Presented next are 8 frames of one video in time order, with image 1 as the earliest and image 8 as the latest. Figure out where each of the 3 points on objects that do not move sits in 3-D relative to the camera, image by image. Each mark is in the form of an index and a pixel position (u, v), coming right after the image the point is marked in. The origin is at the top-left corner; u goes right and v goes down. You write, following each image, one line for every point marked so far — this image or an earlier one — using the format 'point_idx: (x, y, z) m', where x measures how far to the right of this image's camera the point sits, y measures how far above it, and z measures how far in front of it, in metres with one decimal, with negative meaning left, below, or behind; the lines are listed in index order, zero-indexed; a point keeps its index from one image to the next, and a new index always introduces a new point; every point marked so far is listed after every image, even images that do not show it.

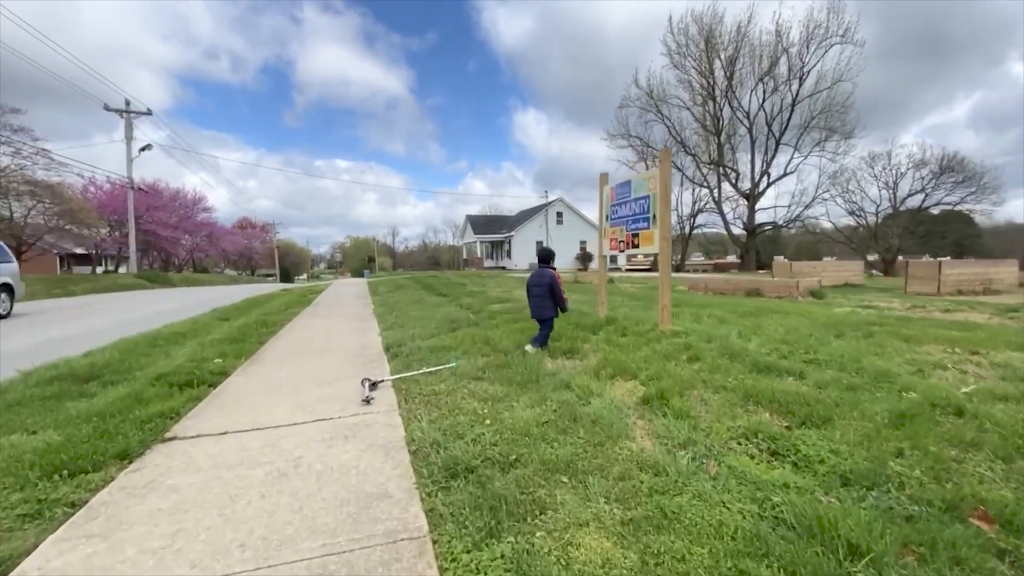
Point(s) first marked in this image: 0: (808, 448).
0: (+1.8, -1.0, +2.8) m
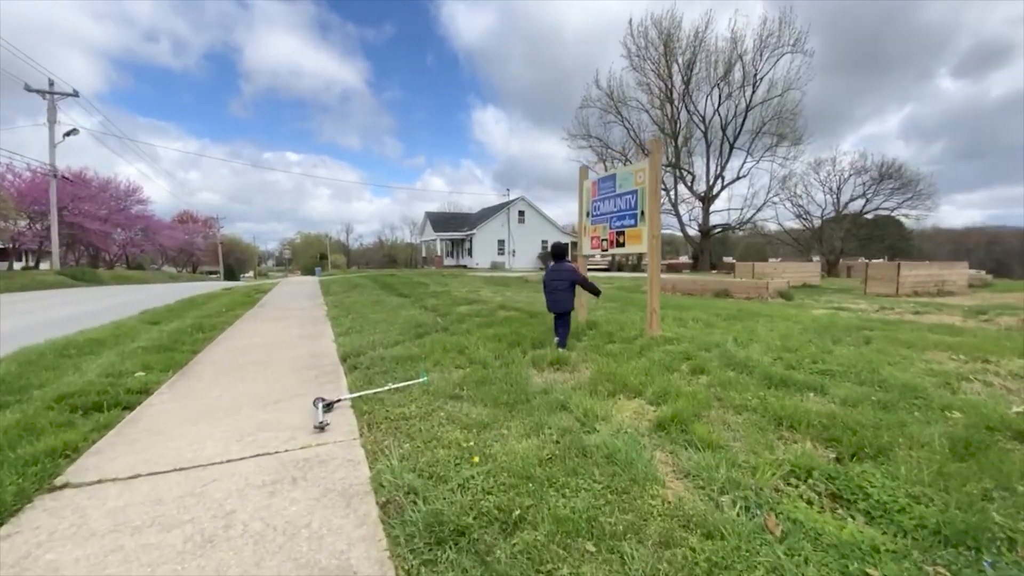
0: (+1.8, -1.0, +2.3) m
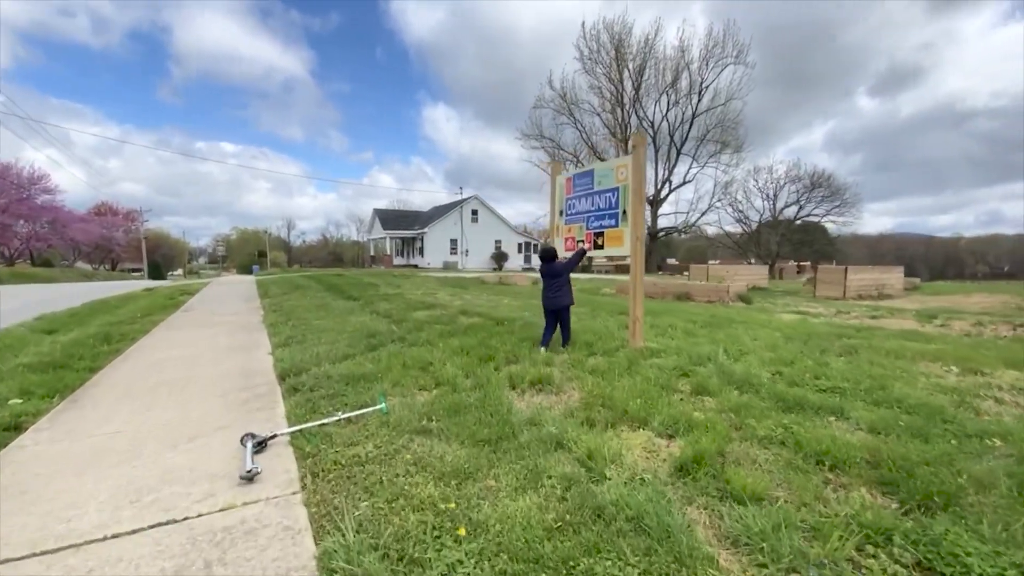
0: (+1.8, -1.1, +1.9) m
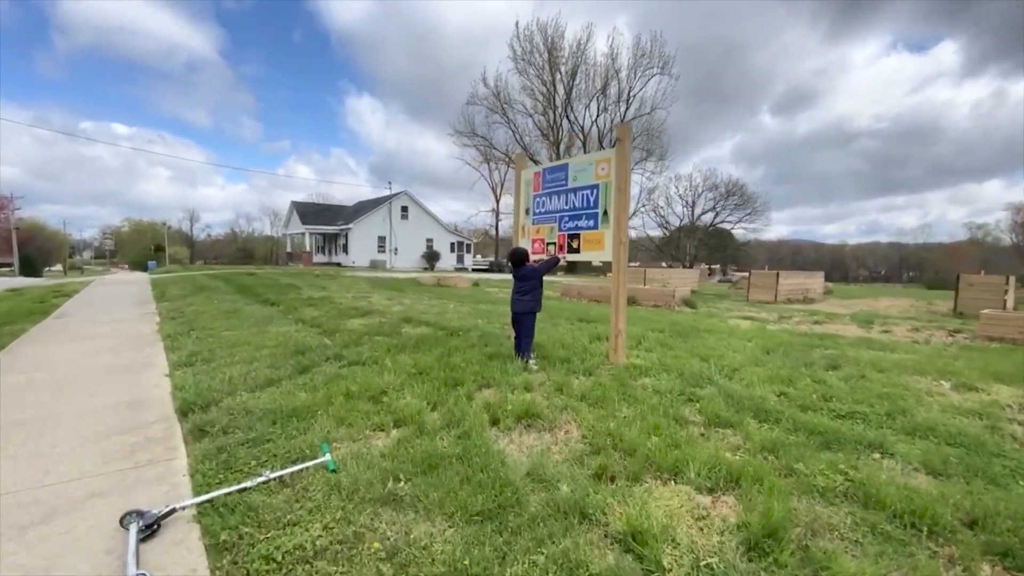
0: (+2.0, -1.2, +1.4) m
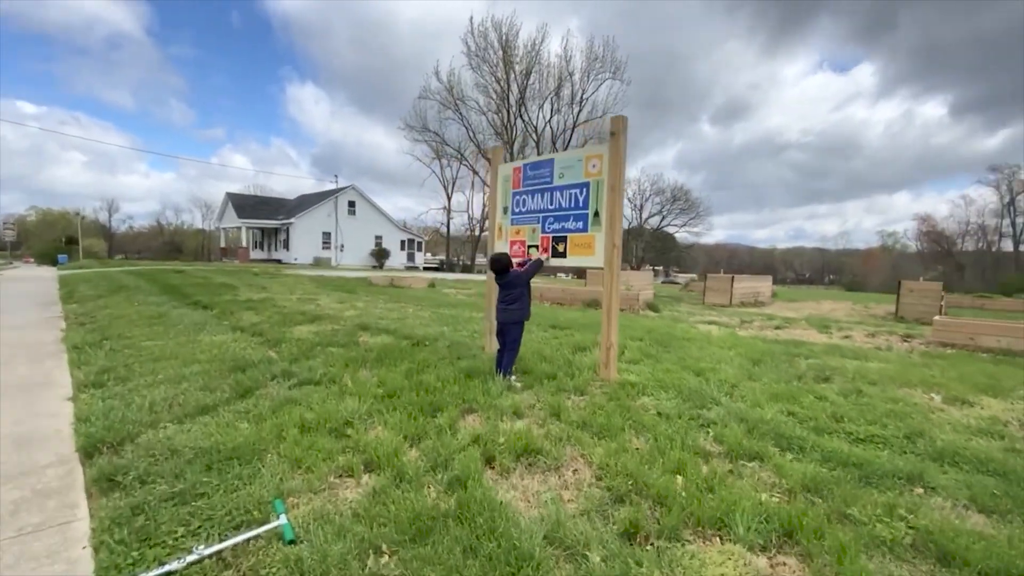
0: (+2.2, -1.3, +1.1) m
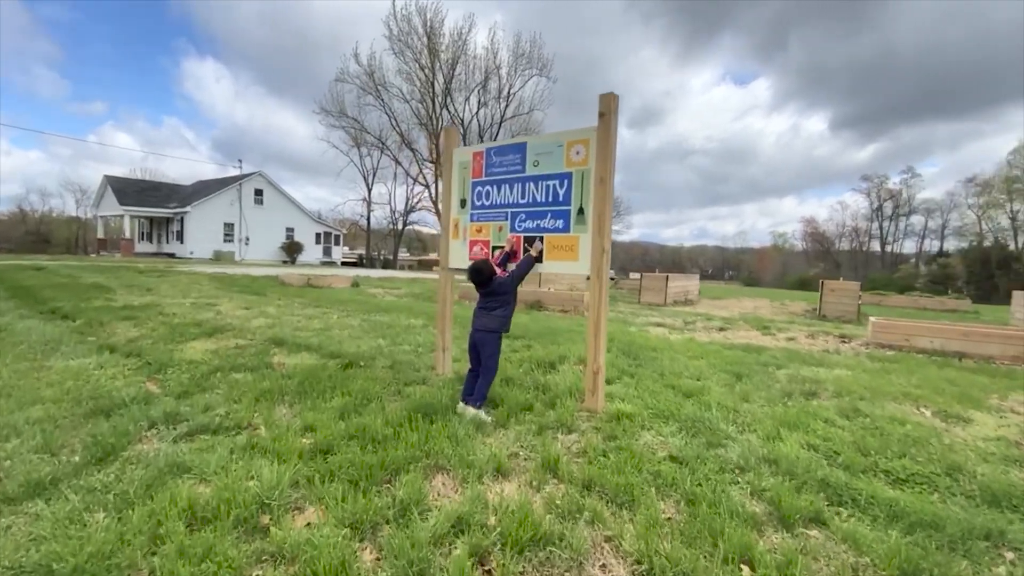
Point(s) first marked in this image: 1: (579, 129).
0: (+2.5, -1.4, +0.7) m
1: (+0.5, +1.2, +3.6) m
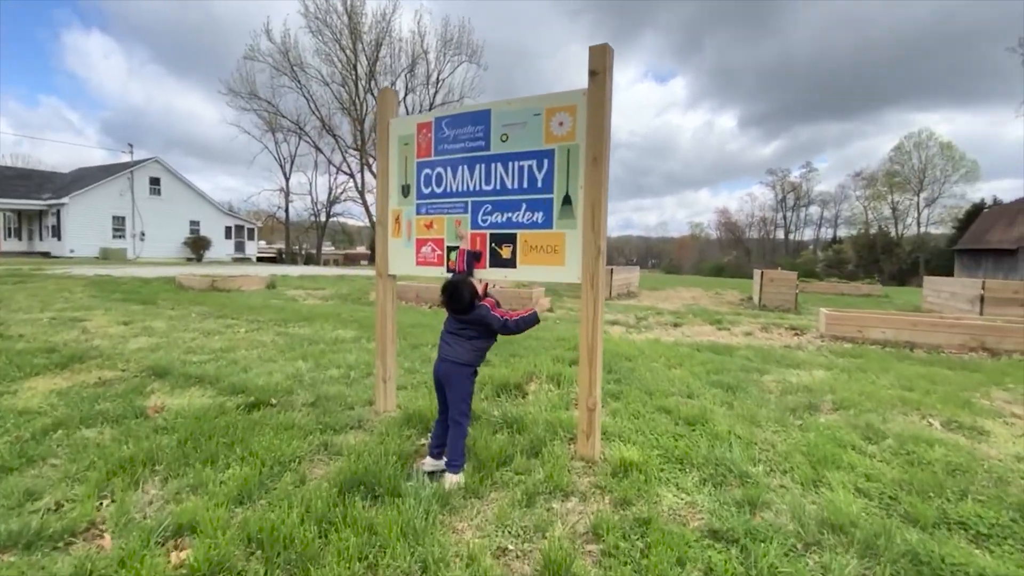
0: (+2.7, -1.5, +0.2) m
1: (+0.3, +1.1, +2.8) m
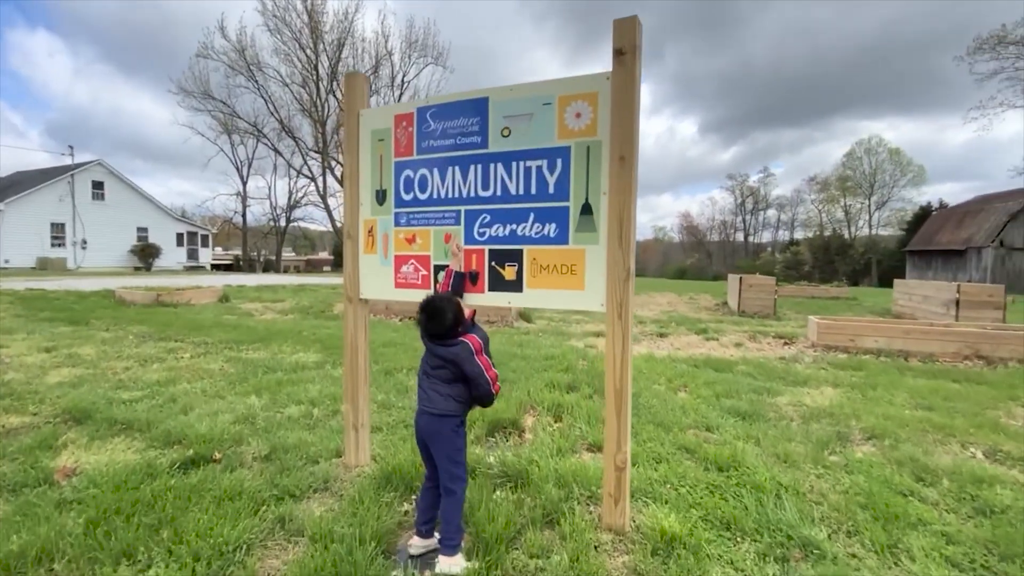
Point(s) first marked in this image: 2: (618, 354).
0: (+2.9, -1.5, -0.2) m
1: (+0.3, +1.0, +2.3) m
2: (+0.5, -0.3, +2.3) m
